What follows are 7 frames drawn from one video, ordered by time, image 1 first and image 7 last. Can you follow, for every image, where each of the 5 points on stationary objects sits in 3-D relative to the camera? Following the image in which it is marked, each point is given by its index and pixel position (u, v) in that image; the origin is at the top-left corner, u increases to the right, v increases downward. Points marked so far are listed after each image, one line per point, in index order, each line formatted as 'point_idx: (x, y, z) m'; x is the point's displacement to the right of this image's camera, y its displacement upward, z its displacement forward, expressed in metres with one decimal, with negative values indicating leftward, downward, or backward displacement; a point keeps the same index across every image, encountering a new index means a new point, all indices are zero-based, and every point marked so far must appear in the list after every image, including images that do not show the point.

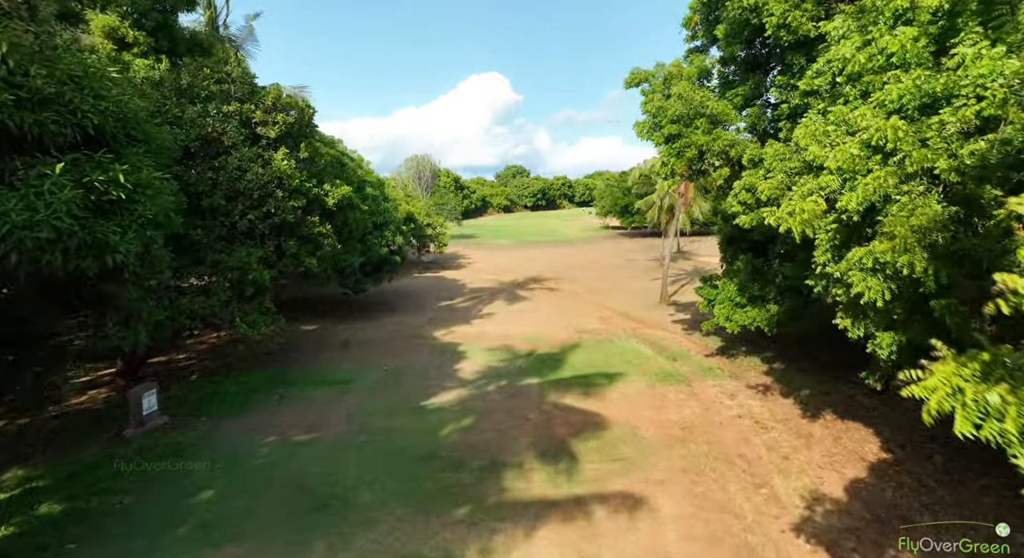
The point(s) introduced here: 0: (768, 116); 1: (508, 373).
0: (+4.7, +3.0, +9.4) m
1: (-0.1, -2.0, +10.8) m
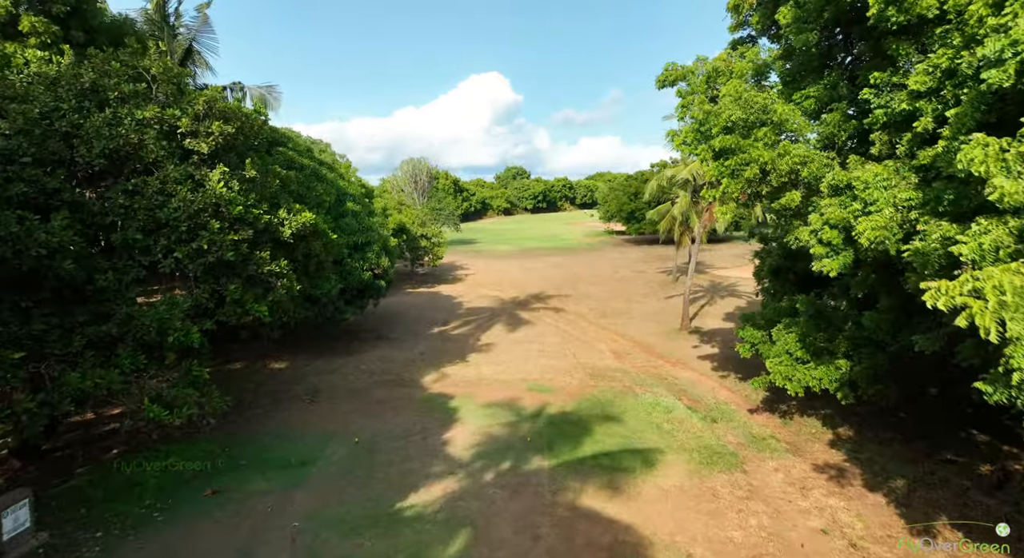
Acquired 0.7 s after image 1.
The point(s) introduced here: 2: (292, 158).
0: (+4.7, +2.1, +7.1) m
1: (0.0, -2.8, +8.5) m
2: (-6.2, +3.4, +14.5) m
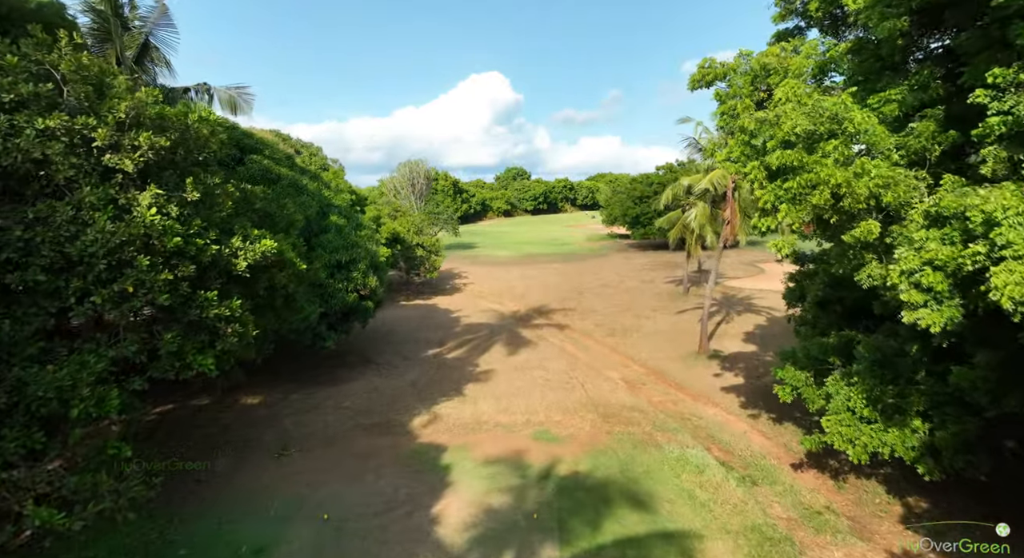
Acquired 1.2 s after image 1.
0: (+4.8, +1.5, +5.6) m
1: (0.0, -3.4, +7.0) m
2: (-6.2, +2.8, +12.9) m
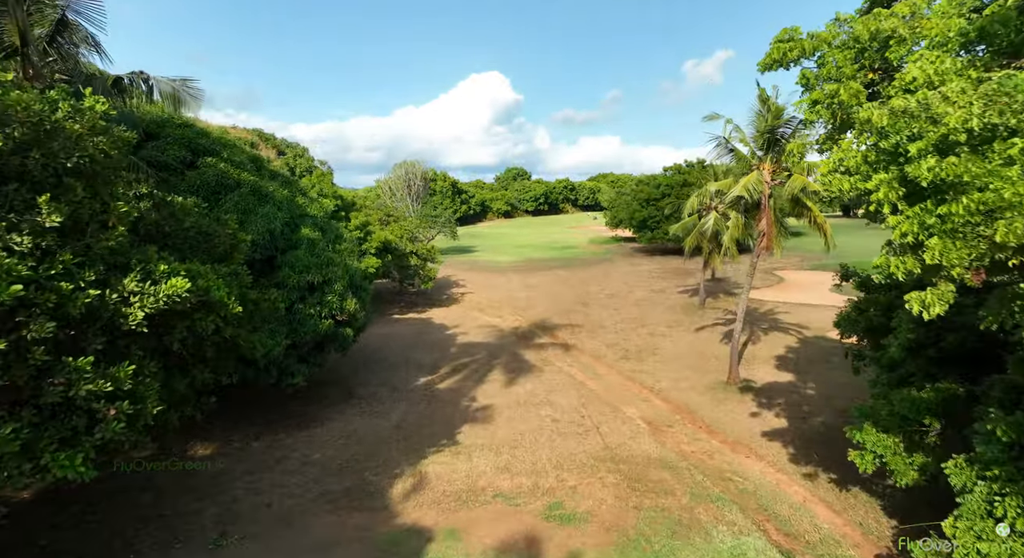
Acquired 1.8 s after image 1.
0: (+4.8, +1.0, +3.5) m
1: (+0.1, -4.0, +4.9) m
2: (-6.1, +2.2, +10.8) m
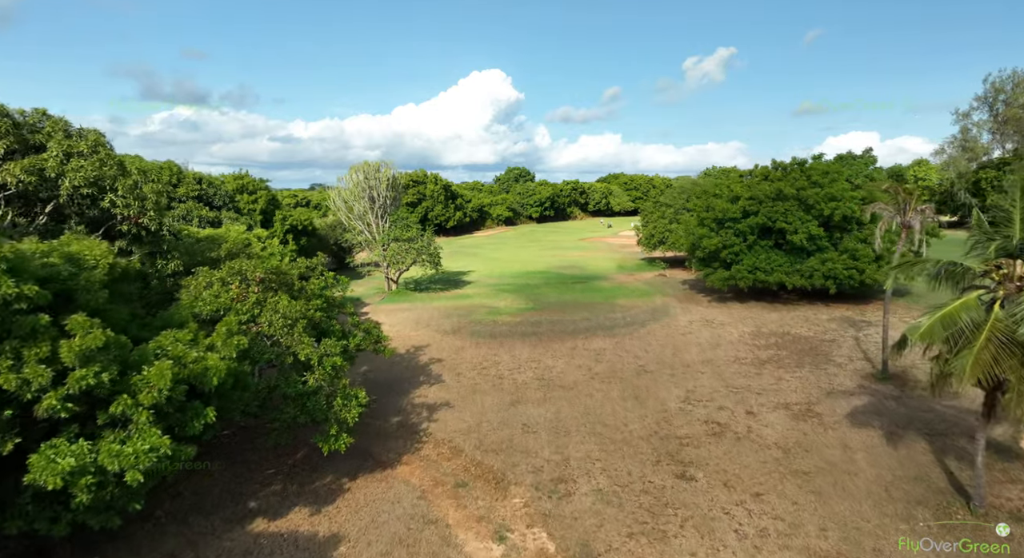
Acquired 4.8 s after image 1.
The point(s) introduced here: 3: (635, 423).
0: (+5.2, -2.4, -10.8) m
1: (+0.4, -7.4, -9.4) m
2: (-5.8, -1.1, -3.4) m
3: (+3.7, -4.1, +15.5) m
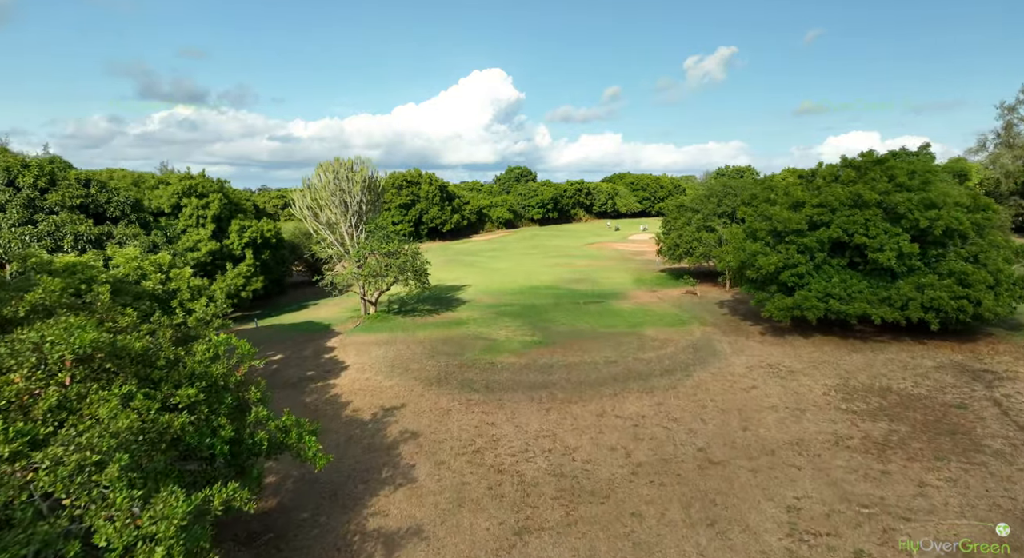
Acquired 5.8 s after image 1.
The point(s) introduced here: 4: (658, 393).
0: (+5.3, -3.7, -17.1) m
1: (+0.6, -8.7, -15.7) m
2: (-5.7, -2.5, -9.7) m
3: (+3.8, -5.3, +9.1) m
4: (+5.2, -3.9, +18.1) m
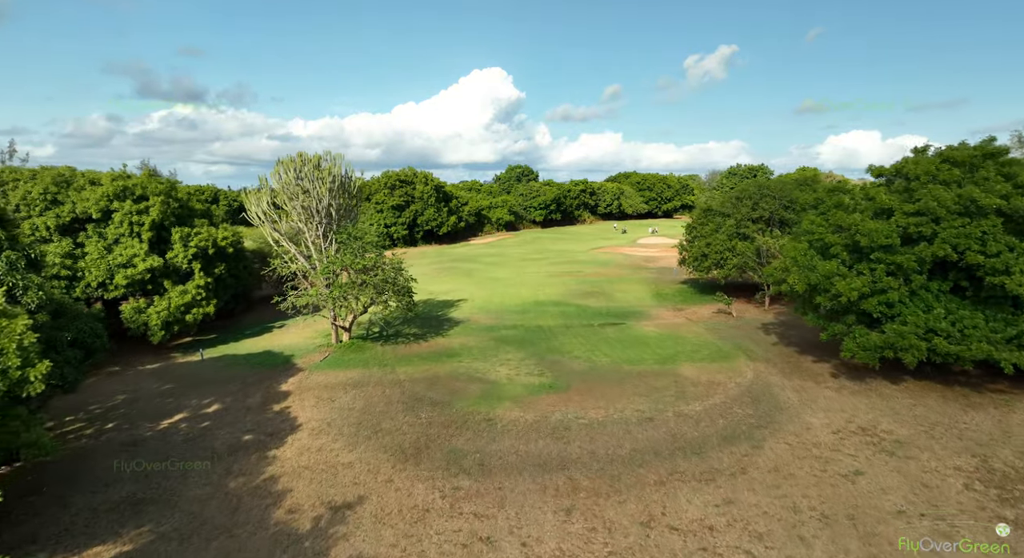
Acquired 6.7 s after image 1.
0: (+5.4, -4.8, -22.5) m
1: (+0.7, -9.7, -21.1) m
2: (-5.6, -3.5, -15.2) m
3: (+3.9, -6.4, +3.7) m
4: (+5.3, -4.9, +12.7) m
